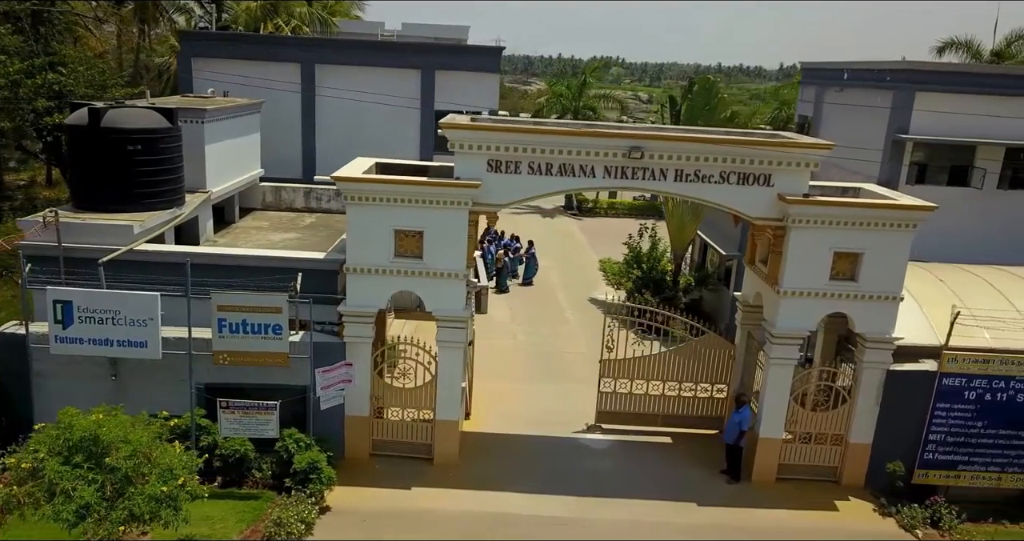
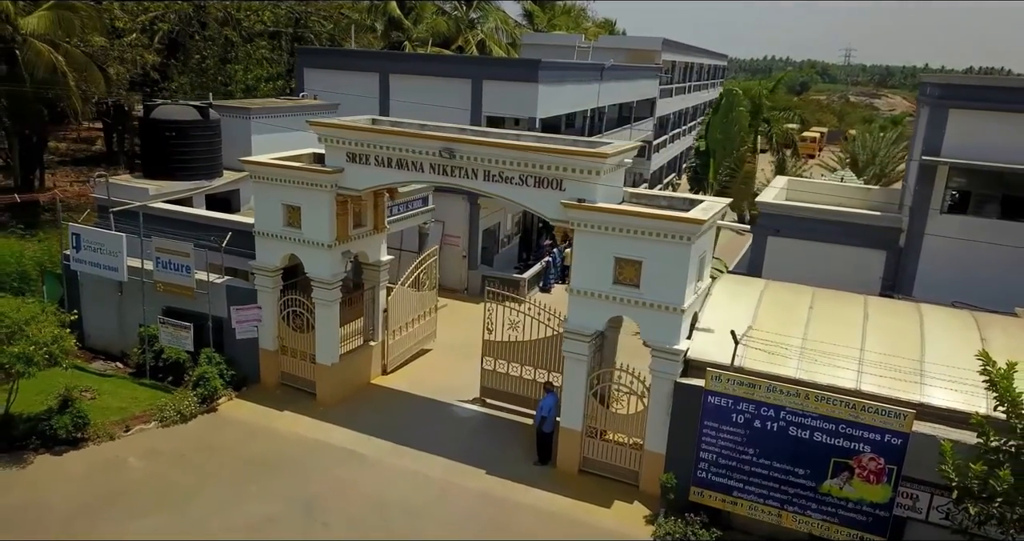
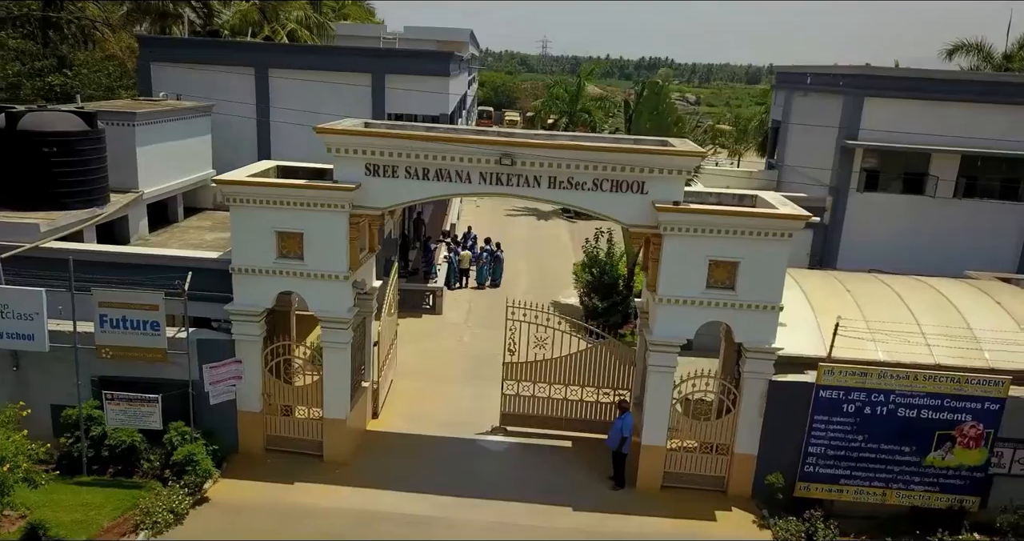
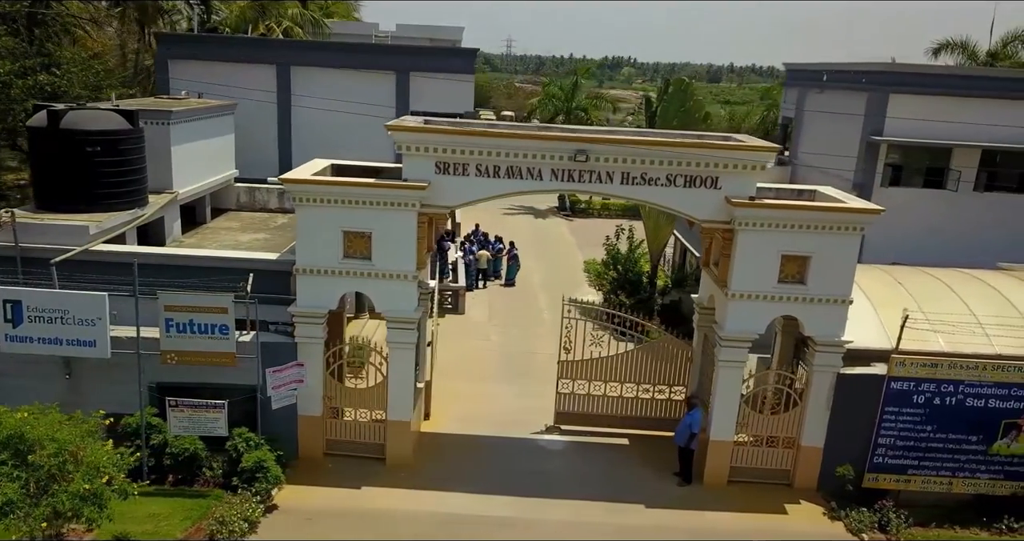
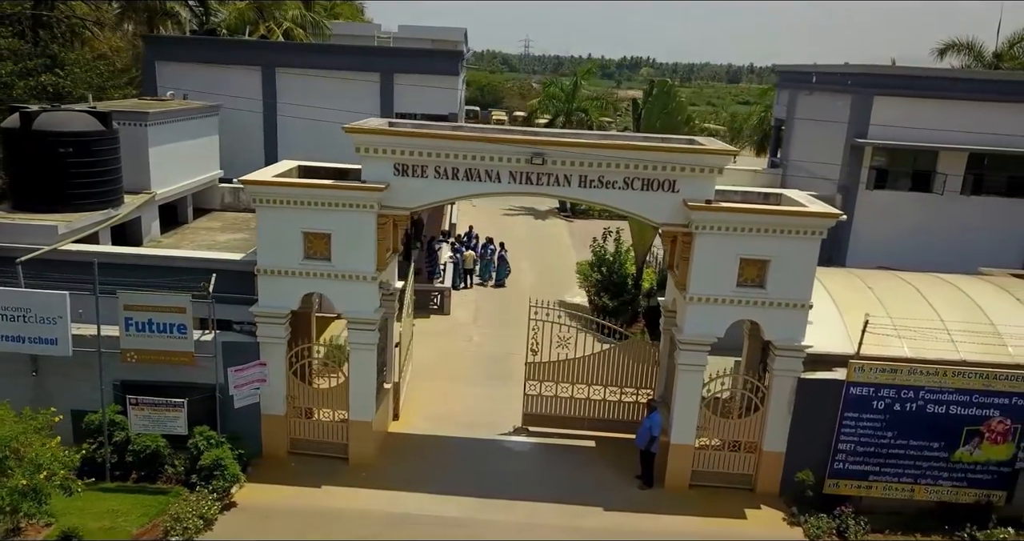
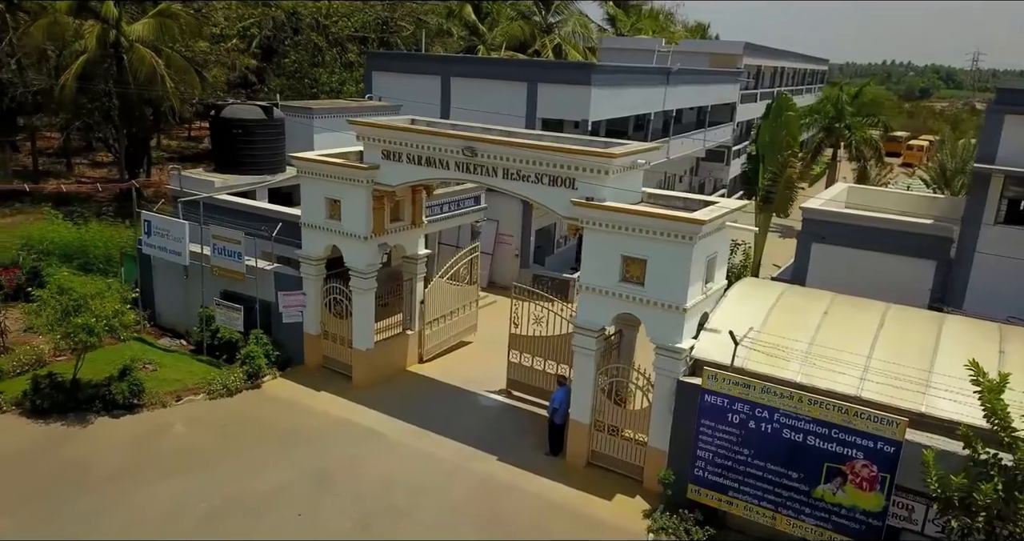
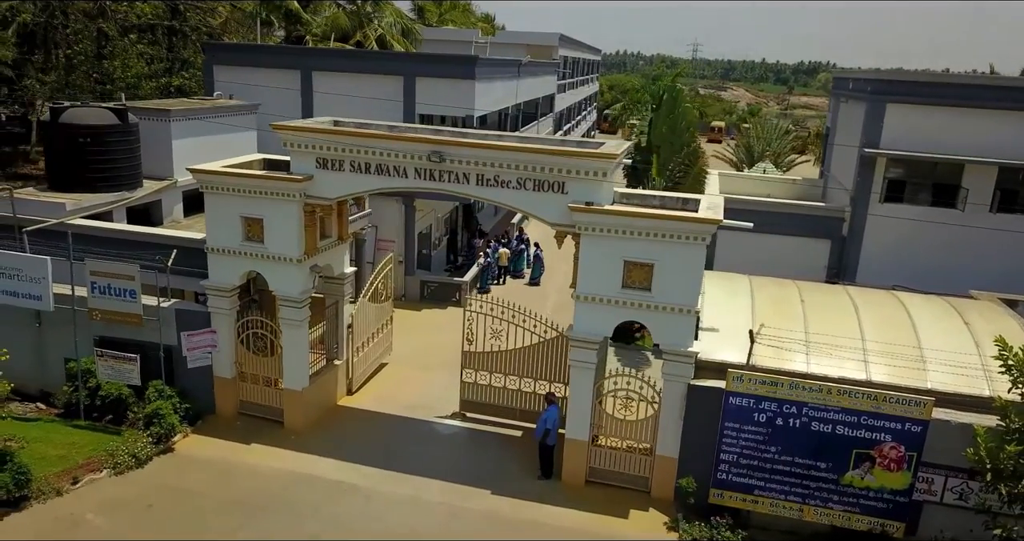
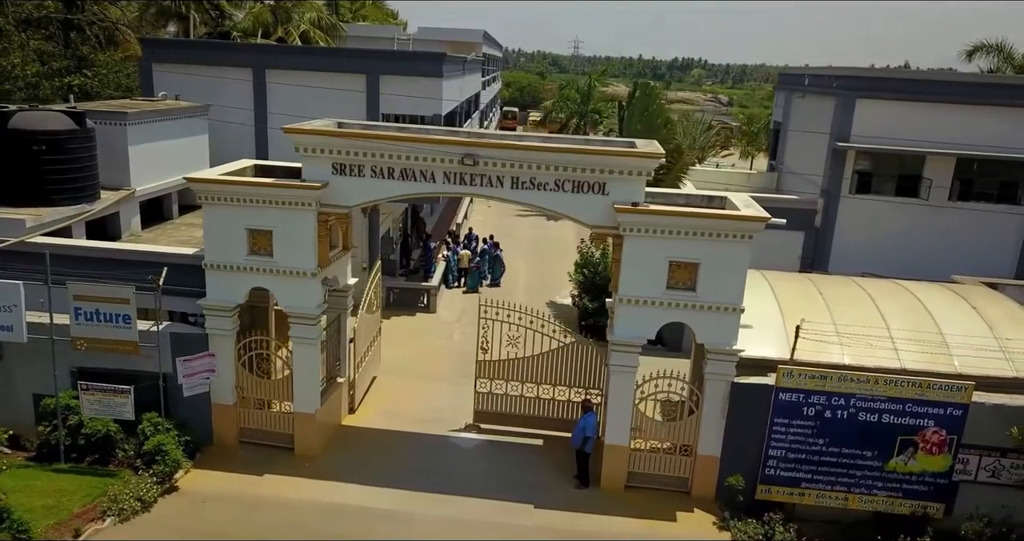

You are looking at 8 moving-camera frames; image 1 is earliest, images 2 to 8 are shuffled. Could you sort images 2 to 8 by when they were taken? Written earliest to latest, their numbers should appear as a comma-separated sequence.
4, 5, 3, 8, 7, 2, 6
